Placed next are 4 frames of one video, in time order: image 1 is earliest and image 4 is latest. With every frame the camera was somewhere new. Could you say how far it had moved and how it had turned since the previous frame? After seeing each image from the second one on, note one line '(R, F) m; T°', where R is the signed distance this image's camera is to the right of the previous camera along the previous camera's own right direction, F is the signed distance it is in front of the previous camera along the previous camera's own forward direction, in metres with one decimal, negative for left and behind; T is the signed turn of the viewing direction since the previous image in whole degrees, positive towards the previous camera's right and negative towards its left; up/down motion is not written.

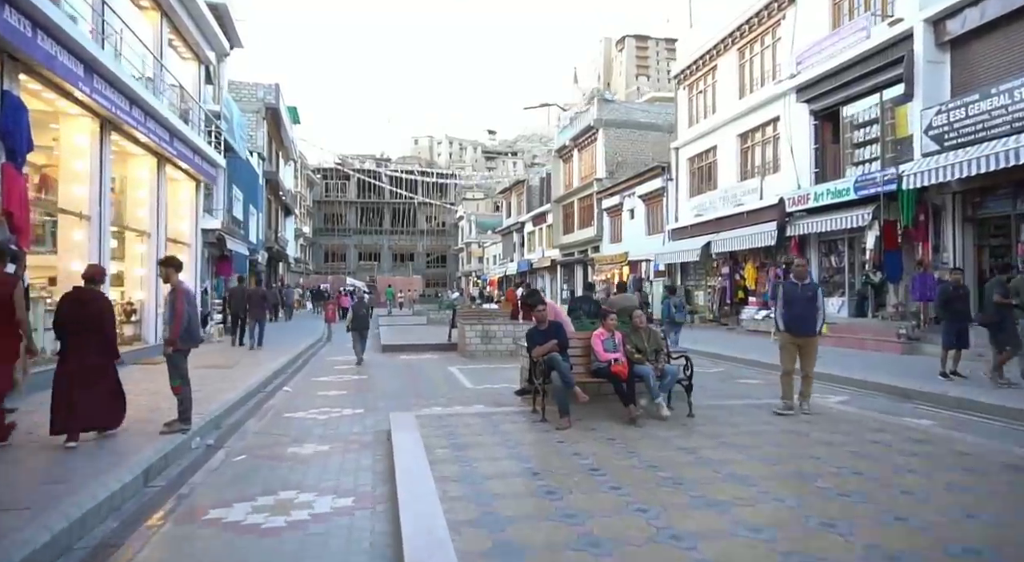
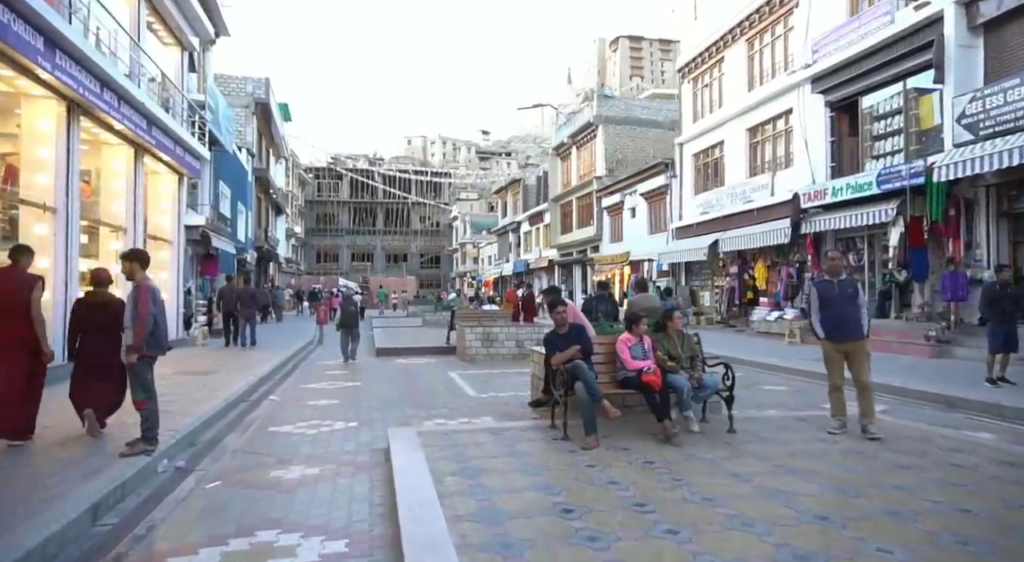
(-0.2, +1.0) m; +1°
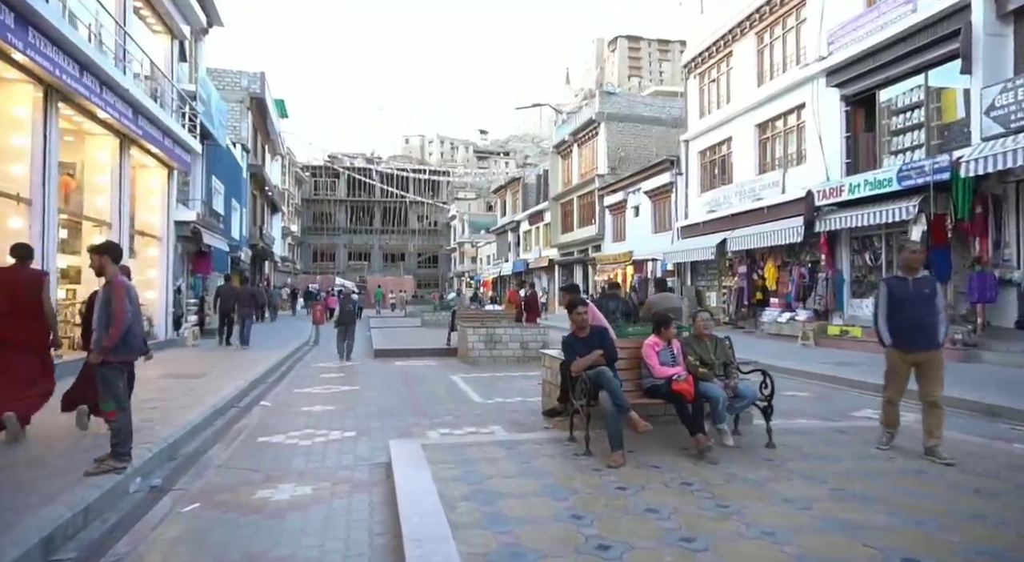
(-0.2, +0.7) m; 0°
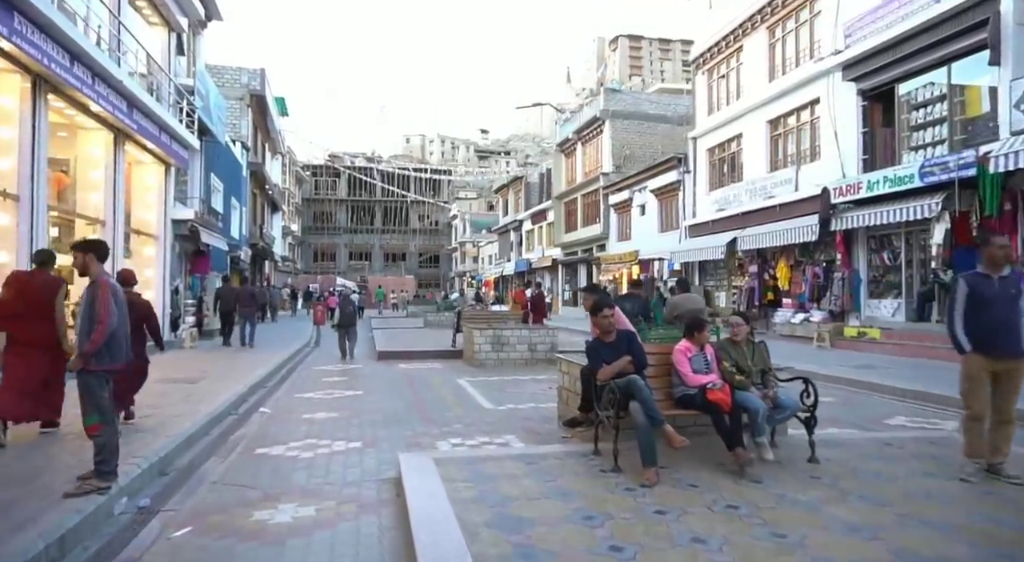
(-0.2, +0.5) m; 0°
